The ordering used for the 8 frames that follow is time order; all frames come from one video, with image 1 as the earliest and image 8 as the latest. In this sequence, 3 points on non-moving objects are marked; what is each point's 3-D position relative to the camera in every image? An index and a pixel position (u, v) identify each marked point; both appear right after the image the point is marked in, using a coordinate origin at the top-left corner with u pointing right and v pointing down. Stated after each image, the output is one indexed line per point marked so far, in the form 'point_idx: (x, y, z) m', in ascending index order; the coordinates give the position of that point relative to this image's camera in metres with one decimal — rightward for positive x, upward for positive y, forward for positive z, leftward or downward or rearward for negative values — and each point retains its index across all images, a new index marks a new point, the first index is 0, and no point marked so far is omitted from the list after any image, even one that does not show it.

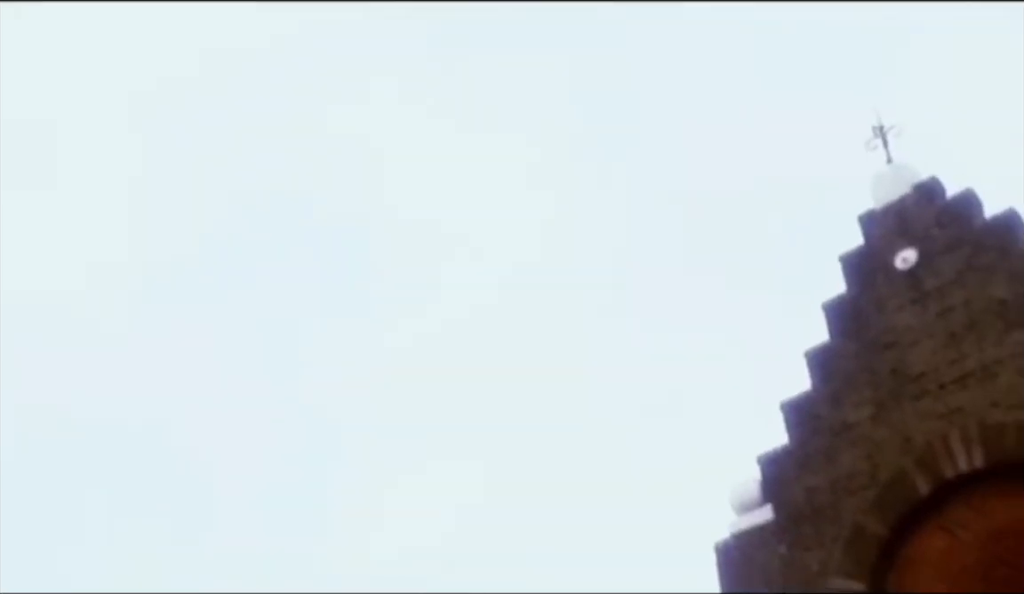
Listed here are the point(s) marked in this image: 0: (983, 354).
0: (+2.4, -0.3, +5.6) m
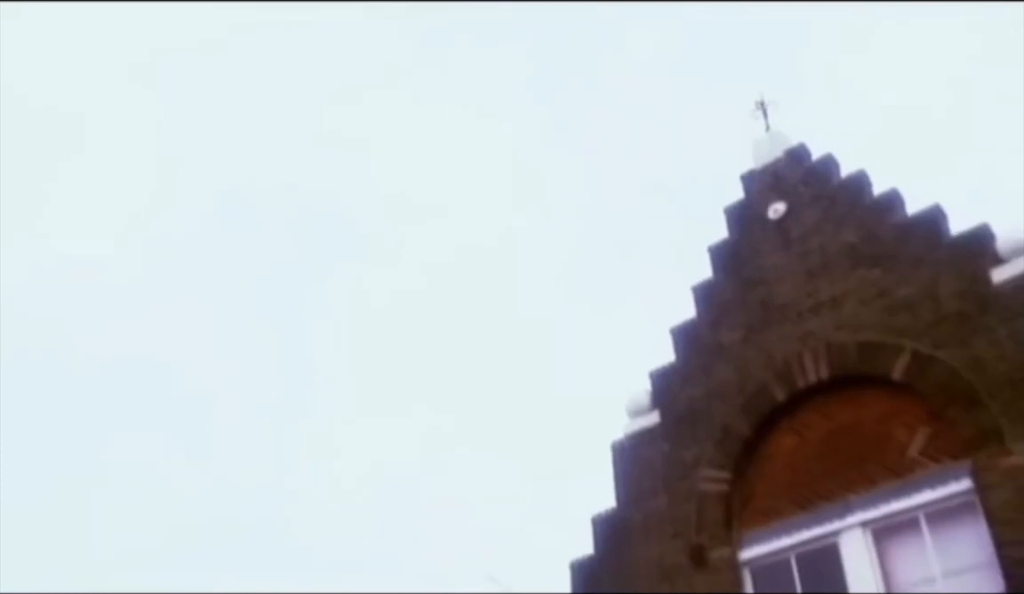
0: (+2.0, +0.1, +6.7) m
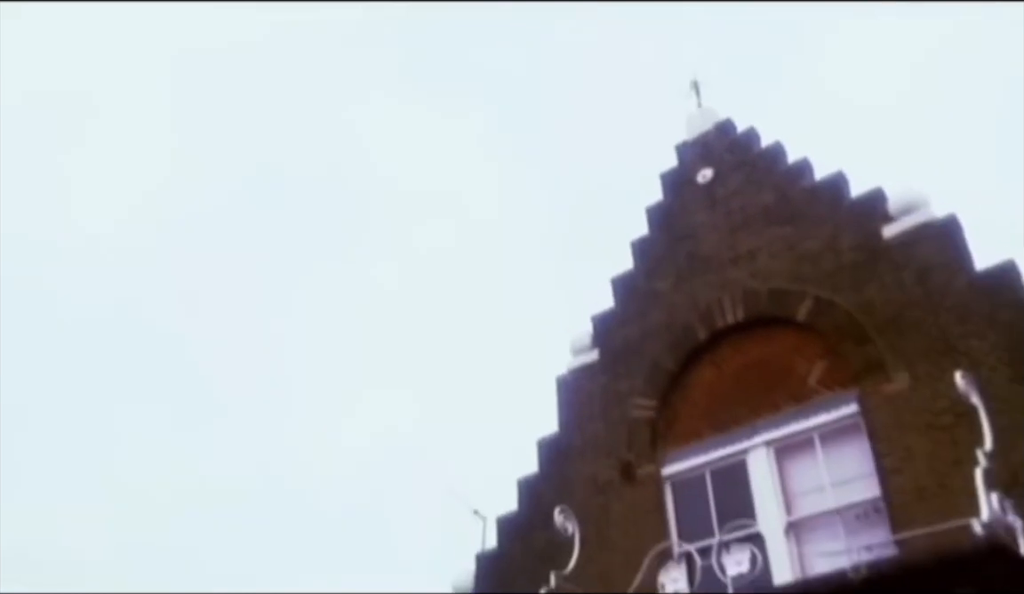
0: (+1.7, +0.4, +7.7) m
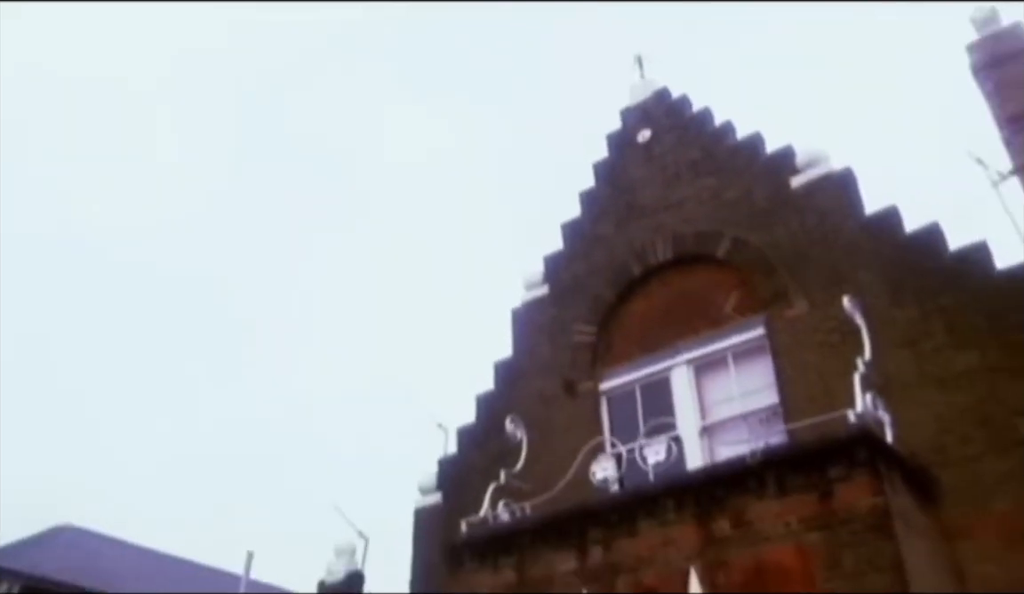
0: (+1.4, +0.9, +8.9) m
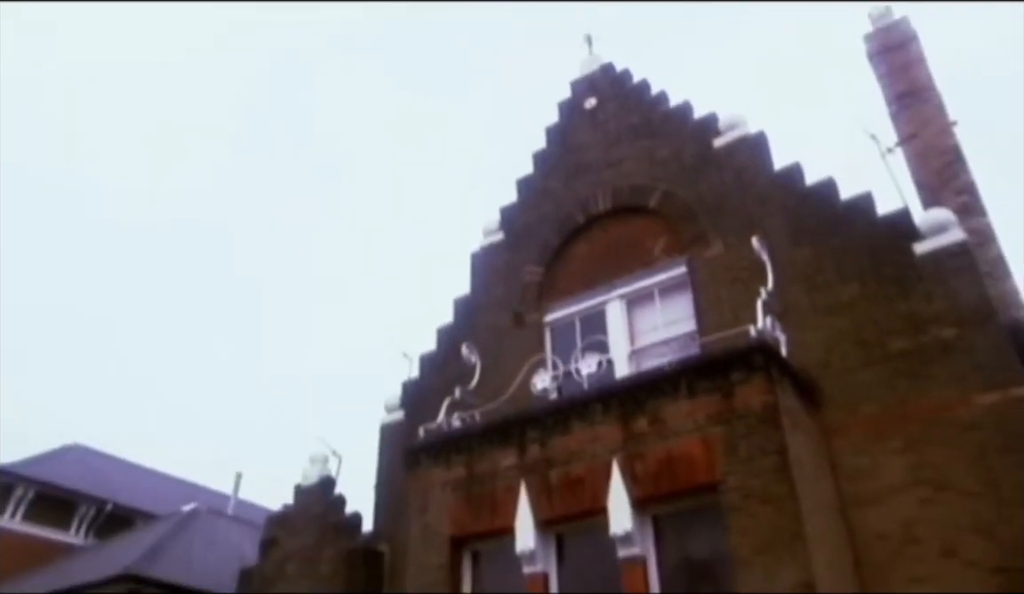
0: (+1.0, +1.4, +10.2) m
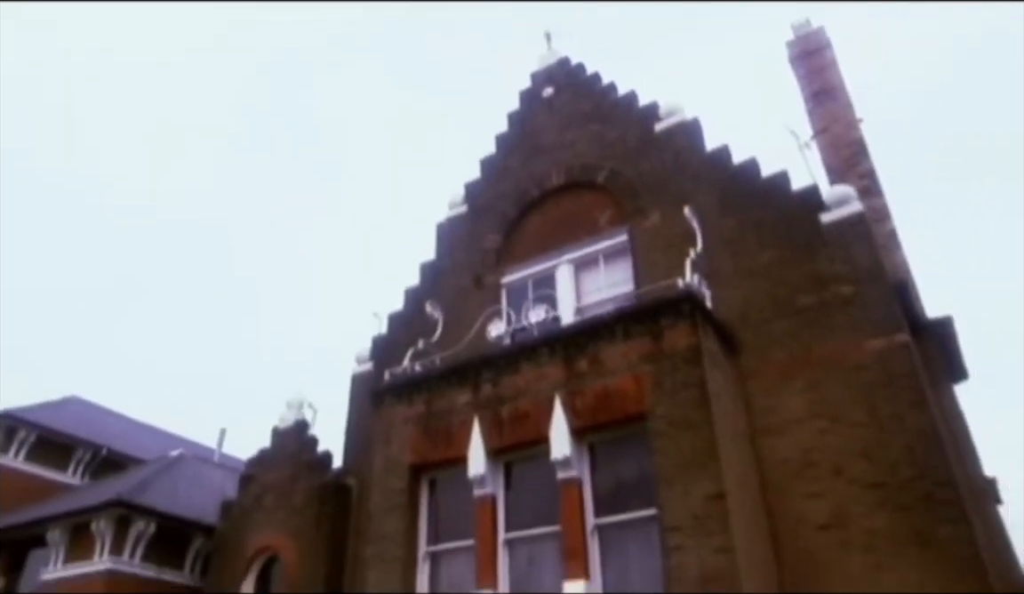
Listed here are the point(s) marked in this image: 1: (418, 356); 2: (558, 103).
0: (+0.6, +1.7, +11.4) m
1: (-0.9, -0.6, +10.7) m
2: (+0.5, +2.1, +11.7) m
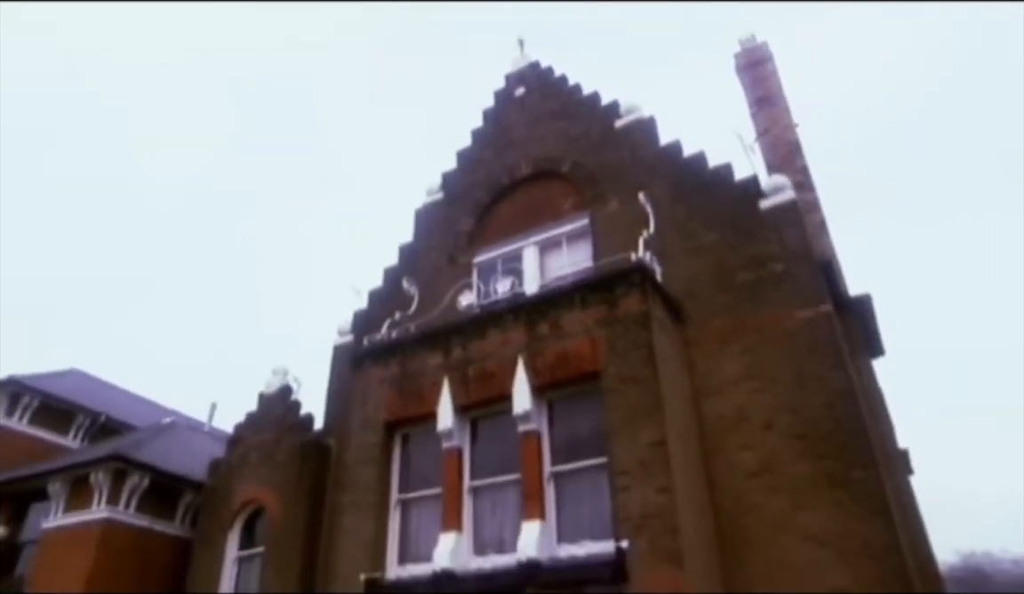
0: (+0.3, +1.9, +12.4) m
1: (-1.3, -0.3, +11.6) m
2: (+0.2, +2.3, +12.7) m
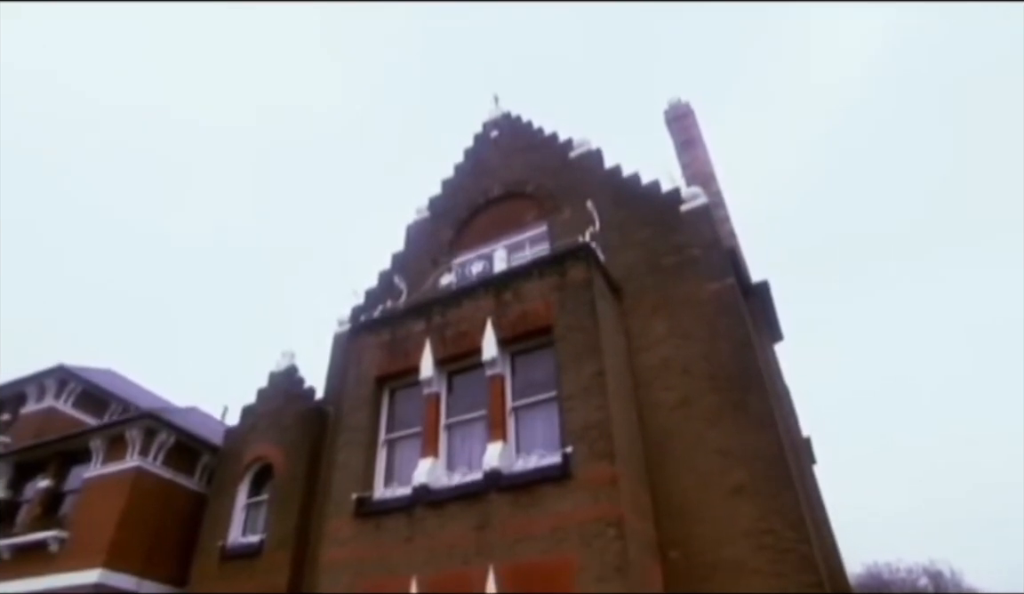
0: (0.0, +1.8, +15.0) m
1: (-1.6, -0.2, +13.9) m
2: (-0.2, +2.2, +15.4) m
